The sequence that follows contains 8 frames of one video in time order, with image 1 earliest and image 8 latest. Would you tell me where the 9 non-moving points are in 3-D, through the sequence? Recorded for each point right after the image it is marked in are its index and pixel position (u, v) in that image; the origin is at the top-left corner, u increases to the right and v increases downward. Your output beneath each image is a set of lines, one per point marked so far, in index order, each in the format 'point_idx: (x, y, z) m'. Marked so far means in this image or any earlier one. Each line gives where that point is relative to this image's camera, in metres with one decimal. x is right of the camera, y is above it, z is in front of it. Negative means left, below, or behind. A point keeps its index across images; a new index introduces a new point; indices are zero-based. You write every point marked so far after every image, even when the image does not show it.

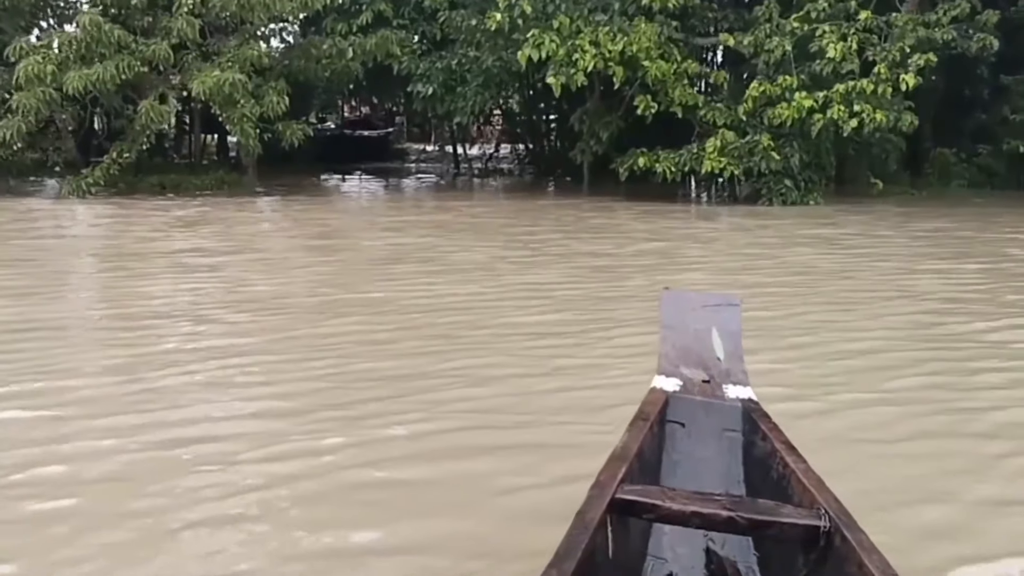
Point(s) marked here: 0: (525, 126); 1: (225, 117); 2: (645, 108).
0: (+0.2, +2.4, +16.6) m
1: (-2.7, +1.6, +10.8) m
2: (+1.3, +1.8, +11.1) m
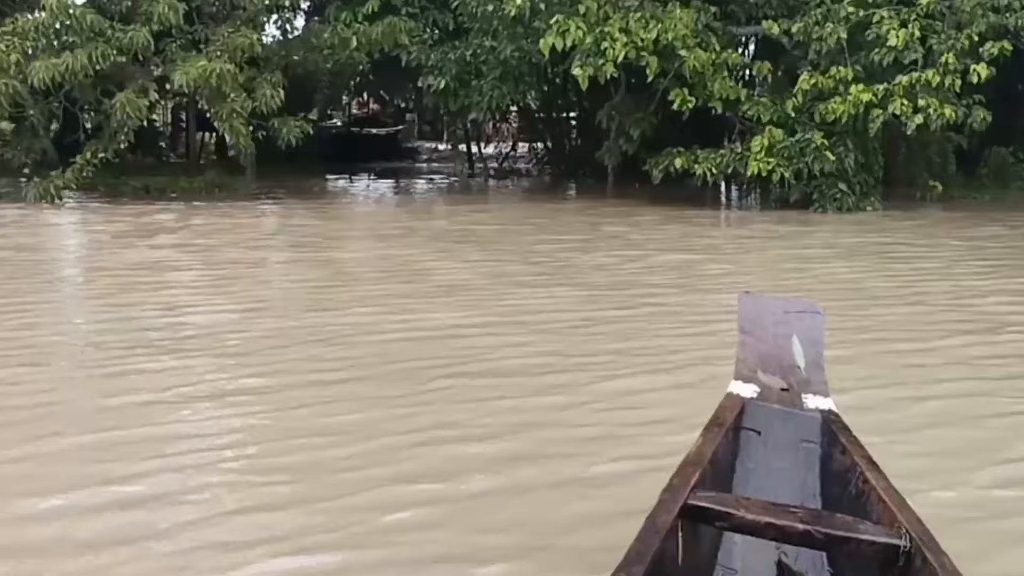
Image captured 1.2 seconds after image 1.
0: (+0.4, +2.2, +15.5) m
1: (-2.6, +1.5, +9.7) m
2: (+1.5, +1.6, +9.9) m
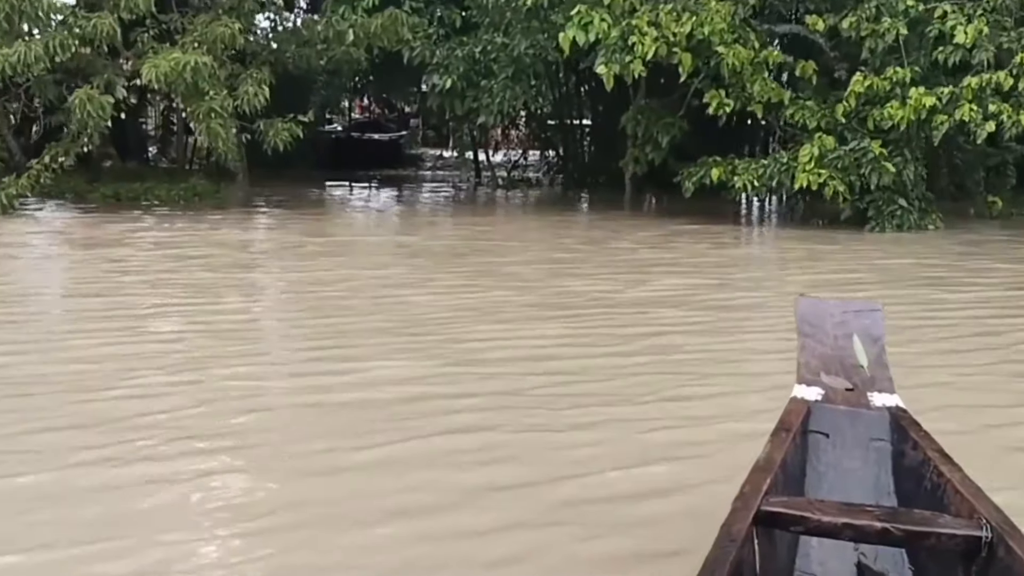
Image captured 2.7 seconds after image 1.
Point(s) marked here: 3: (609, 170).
0: (+0.5, +2.0, +14.4) m
1: (-2.4, +1.3, +8.6) m
2: (+1.6, +1.4, +8.8) m
3: (+1.2, +1.5, +14.4) m
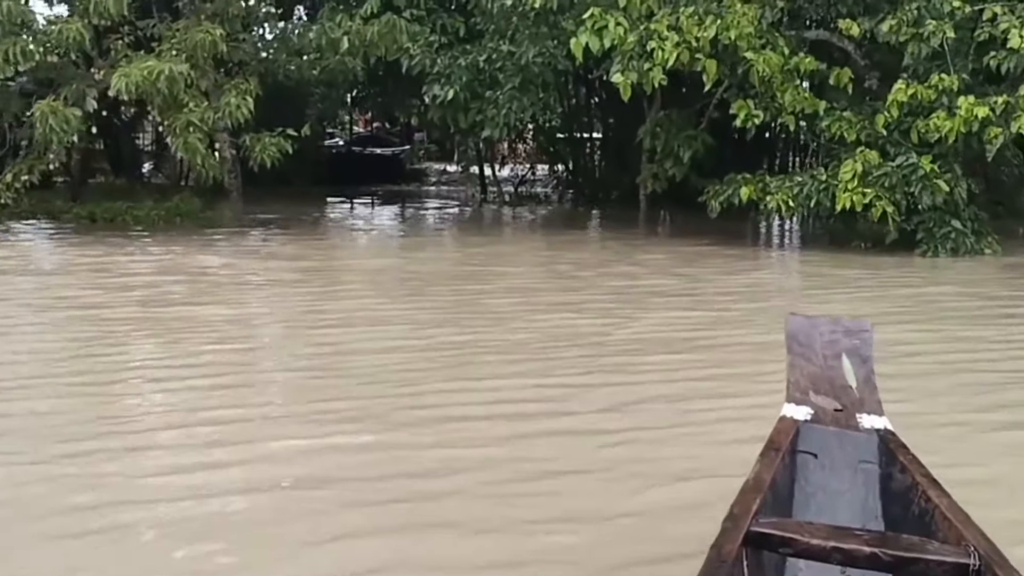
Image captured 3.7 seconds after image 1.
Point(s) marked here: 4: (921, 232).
0: (+0.6, +1.7, +13.7) m
1: (-2.4, +1.1, +7.9) m
2: (+1.7, +1.2, +8.1) m
3: (+1.3, +1.2, +13.6) m
4: (+2.8, +0.4, +7.9) m
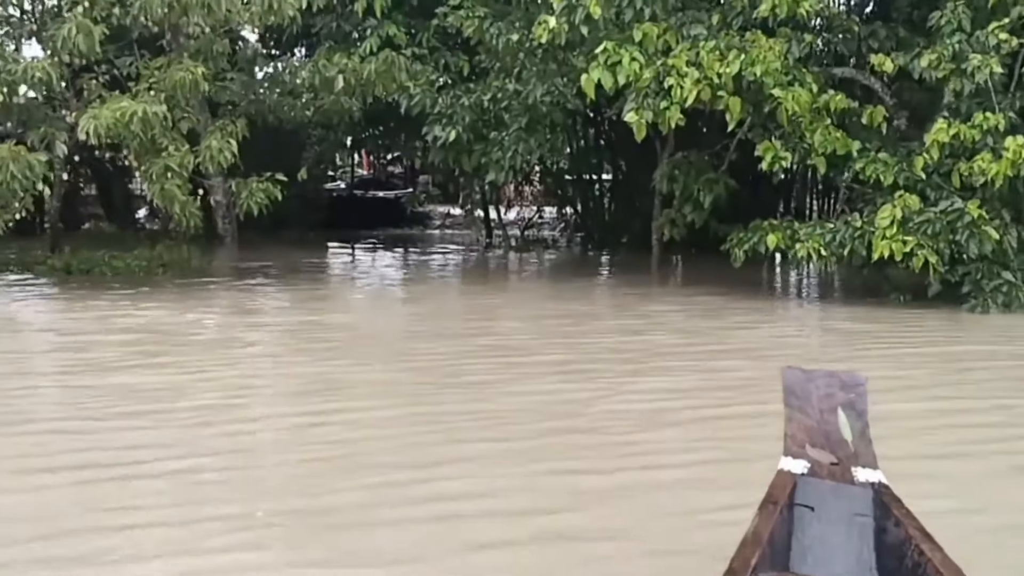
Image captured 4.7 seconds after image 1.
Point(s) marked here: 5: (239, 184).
0: (+0.7, +1.2, +13.1) m
1: (-2.3, +0.7, +7.2) m
2: (+1.7, +0.8, +7.4) m
3: (+1.4, +0.6, +13.0) m
4: (+2.9, 0.0, +7.2) m
5: (-2.0, +0.7, +8.1) m
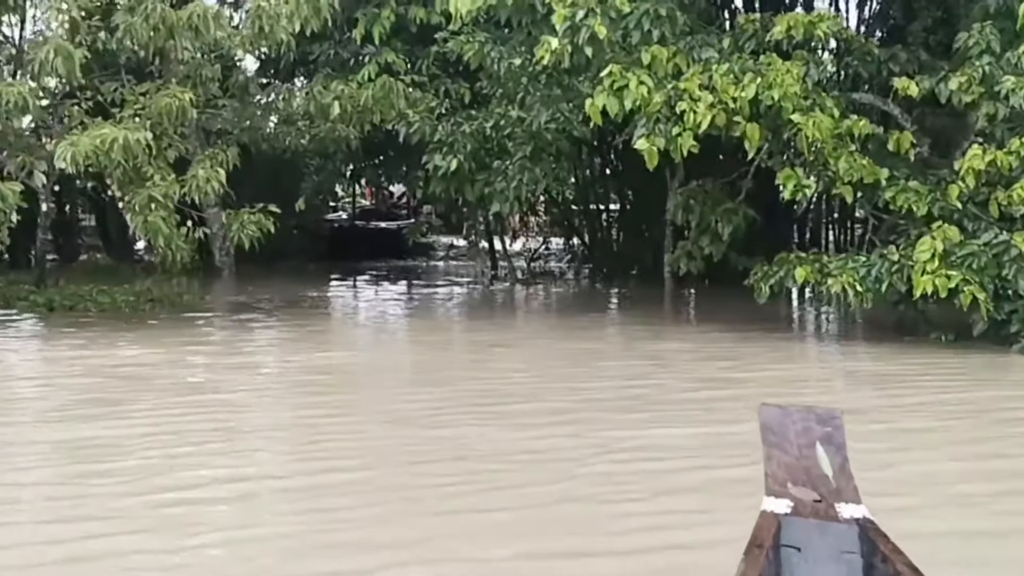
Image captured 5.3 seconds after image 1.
0: (+0.8, +0.8, +12.6) m
1: (-2.3, +0.5, +6.8) m
2: (+1.7, +0.6, +7.0) m
3: (+1.5, +0.3, +12.6) m
4: (+2.9, -0.2, +6.7) m
5: (-1.9, +0.5, +7.7) m
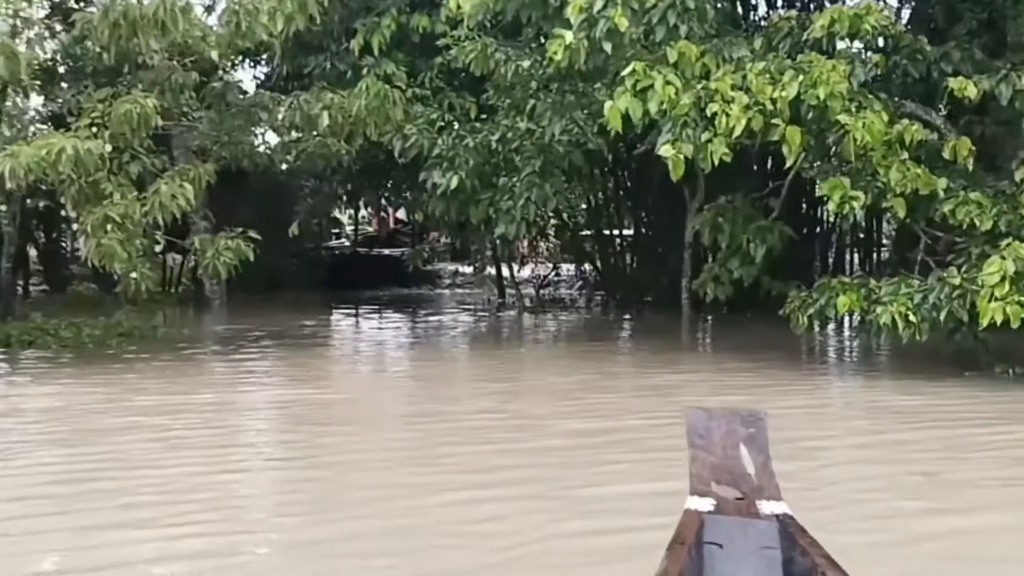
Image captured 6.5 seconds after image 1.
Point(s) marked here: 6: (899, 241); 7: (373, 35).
0: (+0.9, +0.5, +11.8) m
1: (-2.3, +0.3, +6.0) m
2: (+1.8, +0.5, +6.2) m
3: (+1.5, 0.0, +11.7) m
4: (+2.9, -0.3, +5.9) m
5: (-1.9, +0.3, +6.9) m
6: (+3.0, +0.4, +8.7) m
7: (-1.1, +2.0, +9.1) m
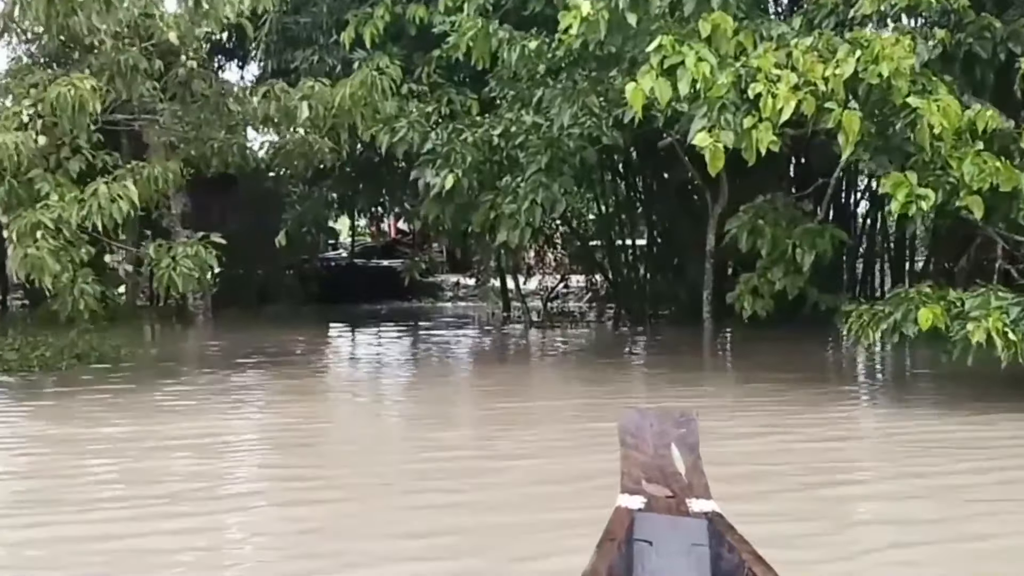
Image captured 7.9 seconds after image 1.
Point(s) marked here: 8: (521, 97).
0: (+0.9, +0.4, +10.9) m
1: (-2.2, +0.3, +5.1) m
2: (+1.8, +0.4, +5.2) m
3: (+1.6, -0.1, +10.8) m
4: (+3.0, -0.4, +4.9) m
5: (-1.8, +0.2, +6.0) m
6: (+3.0, +0.3, +7.8) m
7: (-1.1, +1.9, +8.2) m
8: (+0.1, +1.2, +7.1) m
